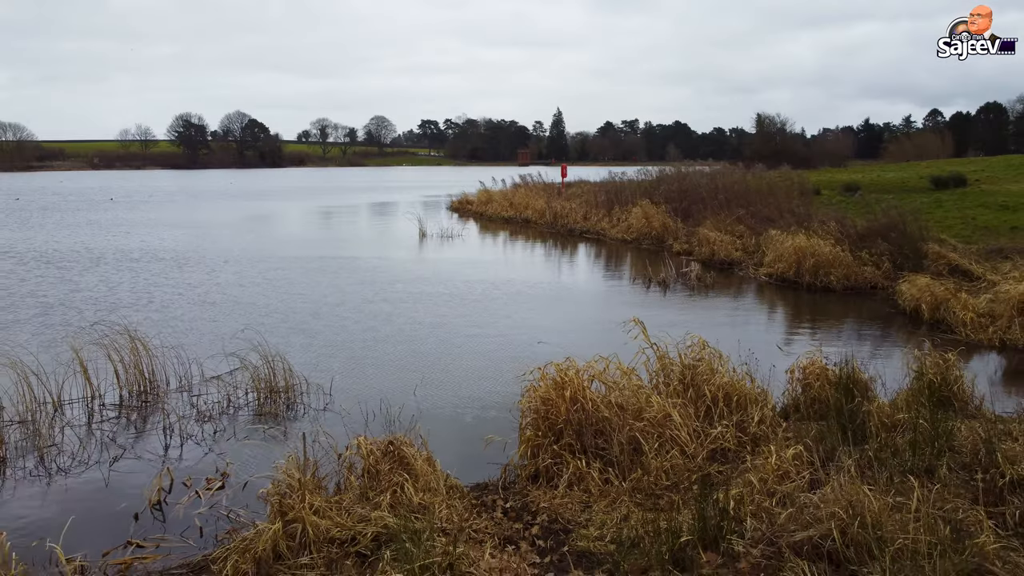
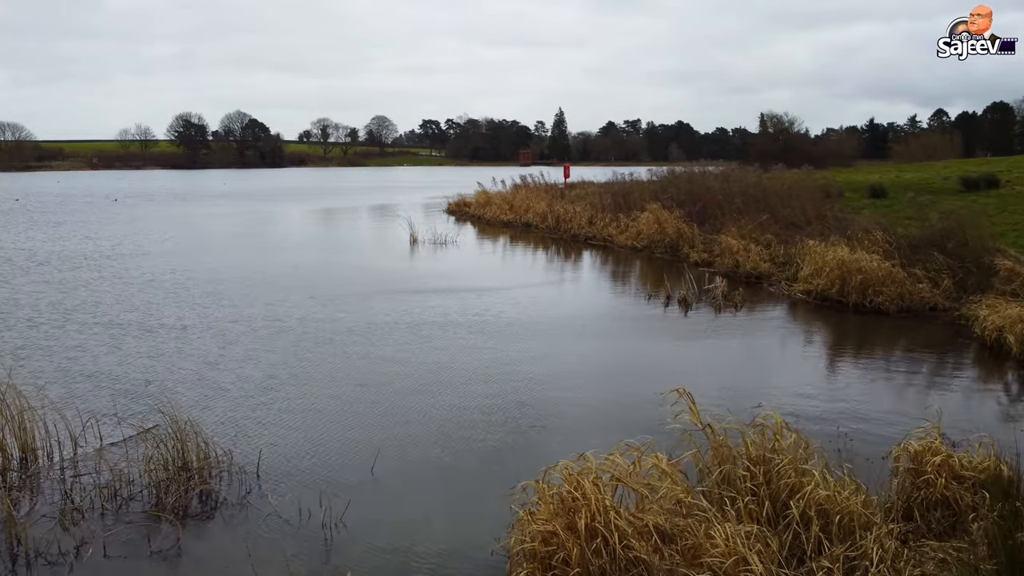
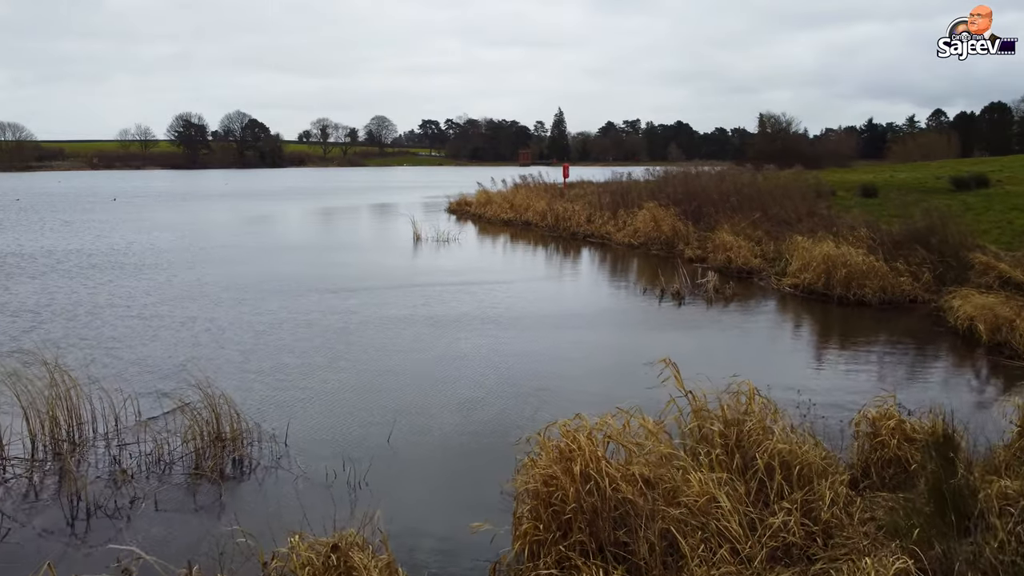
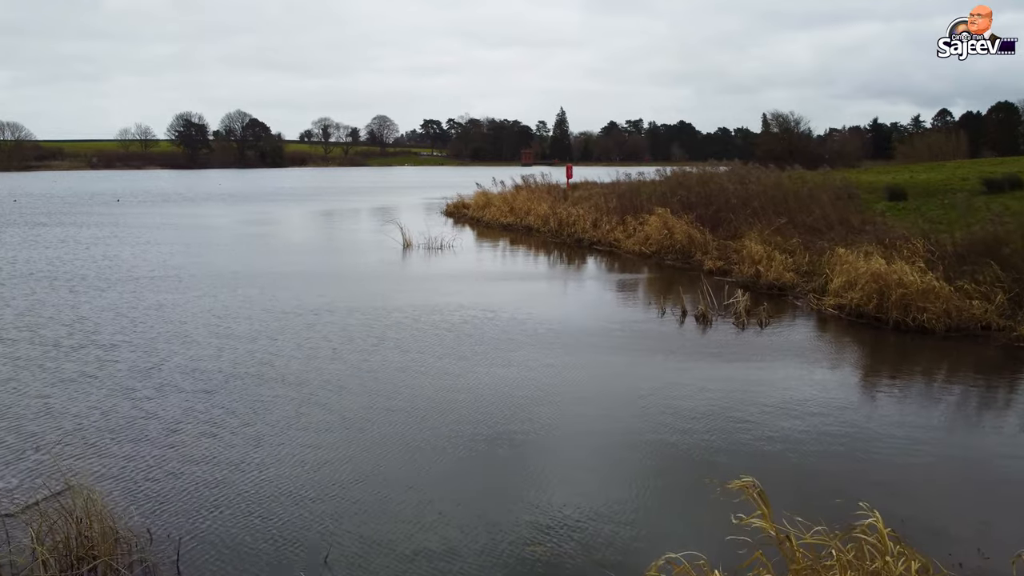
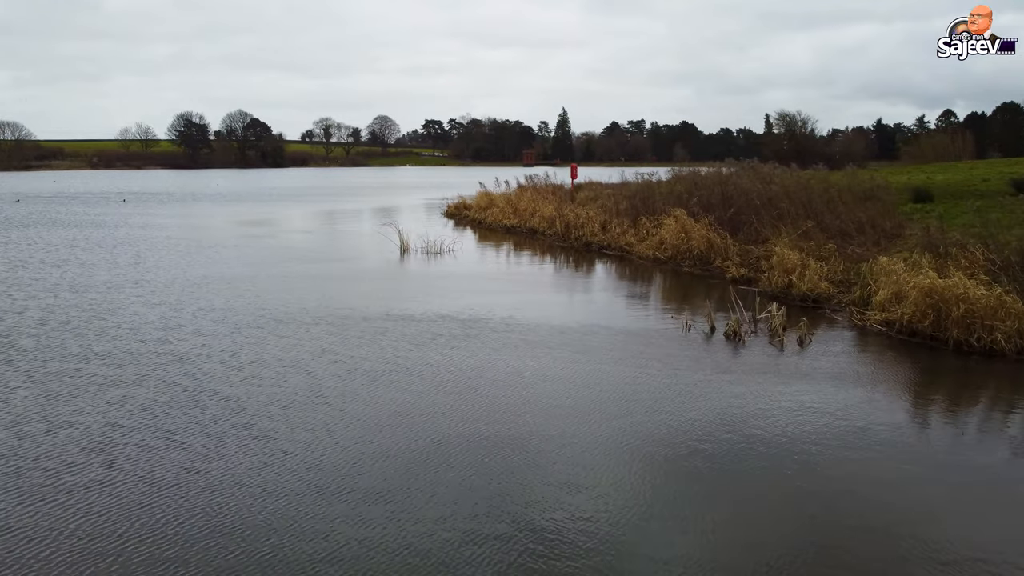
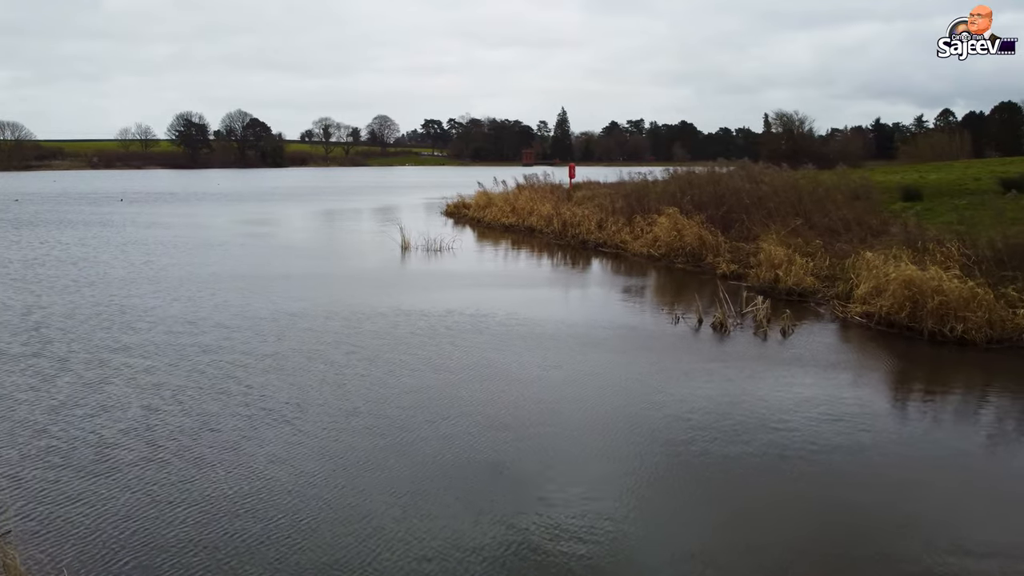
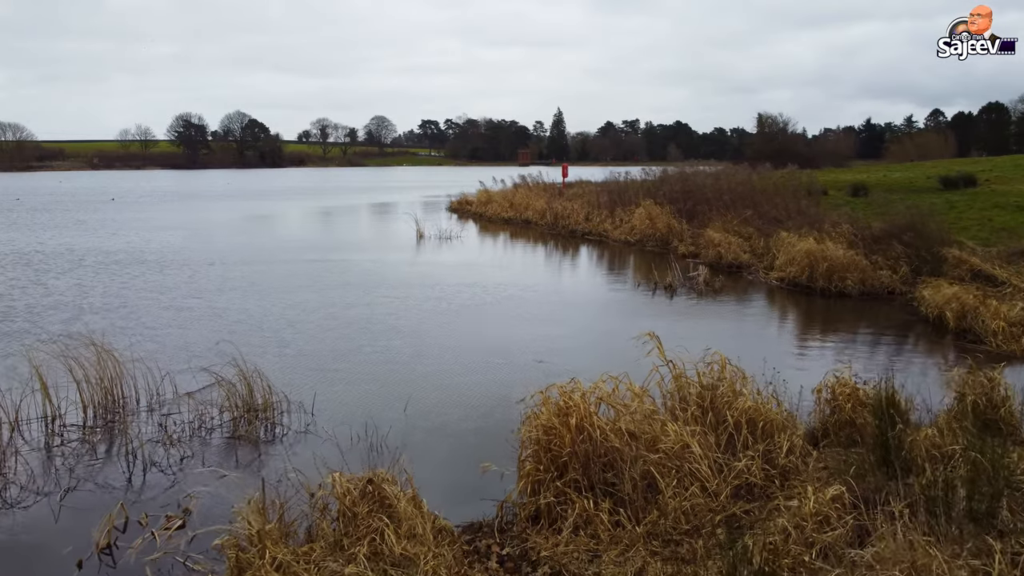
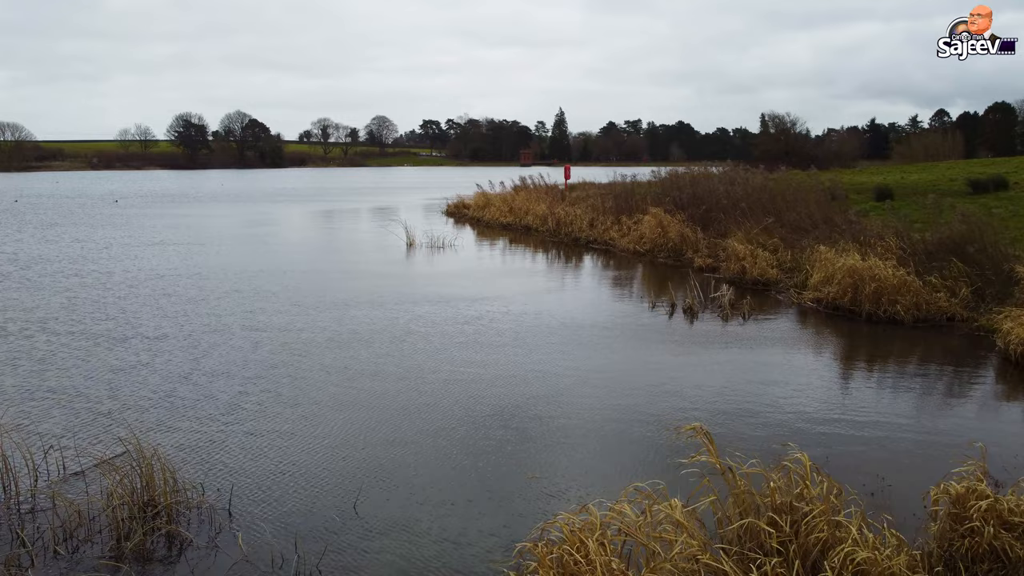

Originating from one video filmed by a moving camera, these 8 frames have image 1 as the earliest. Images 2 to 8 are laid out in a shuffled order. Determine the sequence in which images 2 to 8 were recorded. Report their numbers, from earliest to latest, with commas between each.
7, 3, 2, 8, 4, 6, 5
